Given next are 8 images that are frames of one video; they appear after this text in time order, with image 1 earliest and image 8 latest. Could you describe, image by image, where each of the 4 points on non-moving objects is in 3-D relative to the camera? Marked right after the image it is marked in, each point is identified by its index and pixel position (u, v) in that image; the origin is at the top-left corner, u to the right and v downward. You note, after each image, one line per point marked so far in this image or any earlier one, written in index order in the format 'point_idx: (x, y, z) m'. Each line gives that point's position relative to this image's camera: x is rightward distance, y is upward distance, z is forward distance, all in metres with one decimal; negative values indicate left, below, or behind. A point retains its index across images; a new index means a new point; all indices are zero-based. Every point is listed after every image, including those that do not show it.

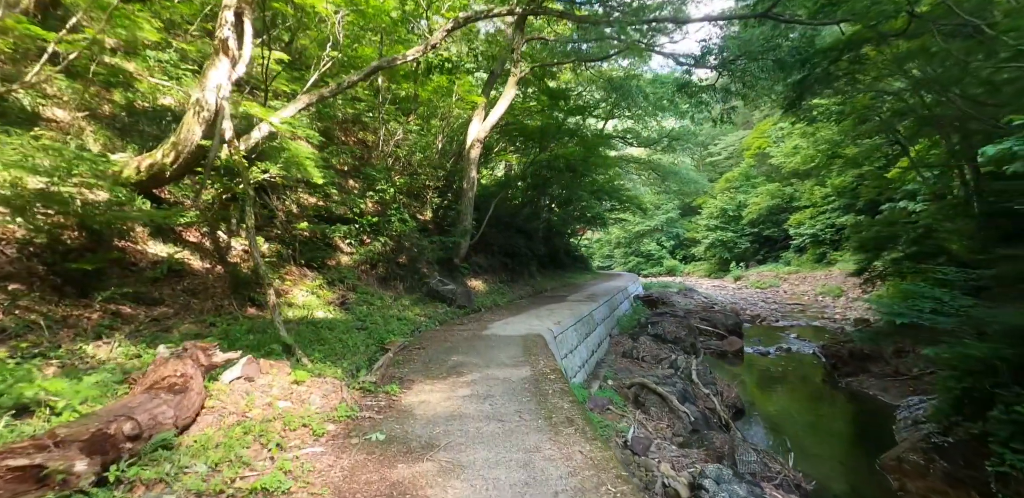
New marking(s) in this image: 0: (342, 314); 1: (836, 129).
0: (-1.9, -0.7, +5.1) m
1: (+8.8, +3.3, +12.5) m
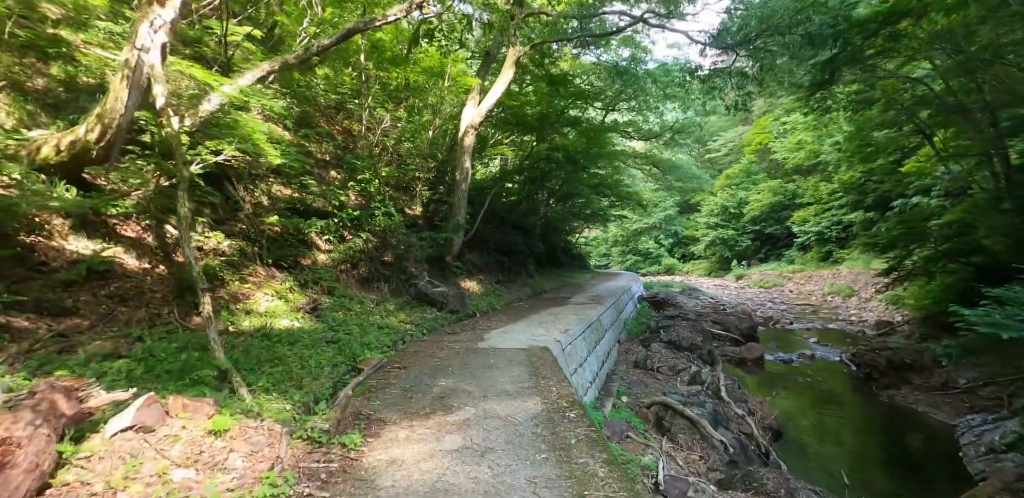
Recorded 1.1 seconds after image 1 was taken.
0: (-1.9, -0.7, +4.4) m
1: (+8.7, +3.3, +11.8) m
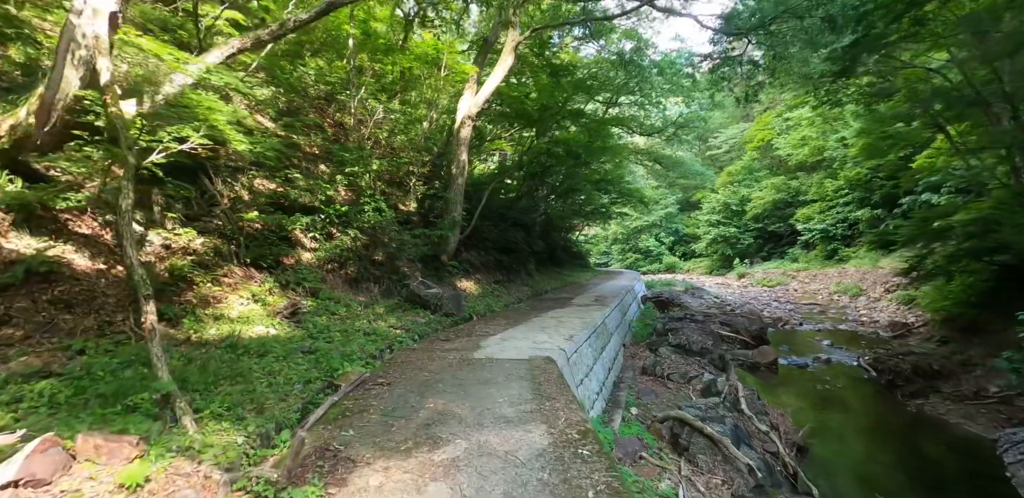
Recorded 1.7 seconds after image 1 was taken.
0: (-1.9, -0.7, +3.9) m
1: (+8.6, +3.4, +11.4) m
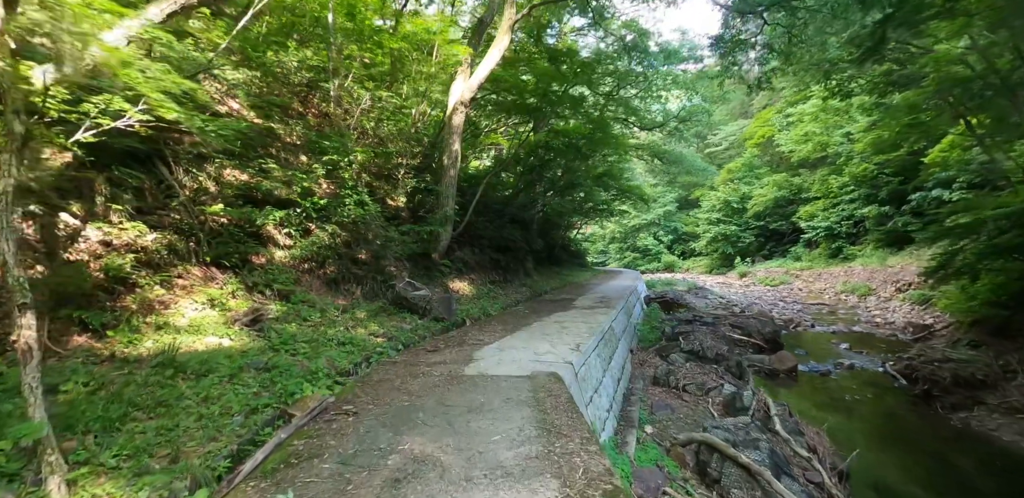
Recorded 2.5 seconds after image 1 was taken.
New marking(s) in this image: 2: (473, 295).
0: (-1.9, -0.7, +3.4) m
1: (+8.5, +3.4, +10.9) m
2: (-0.6, -0.7, +6.9) m
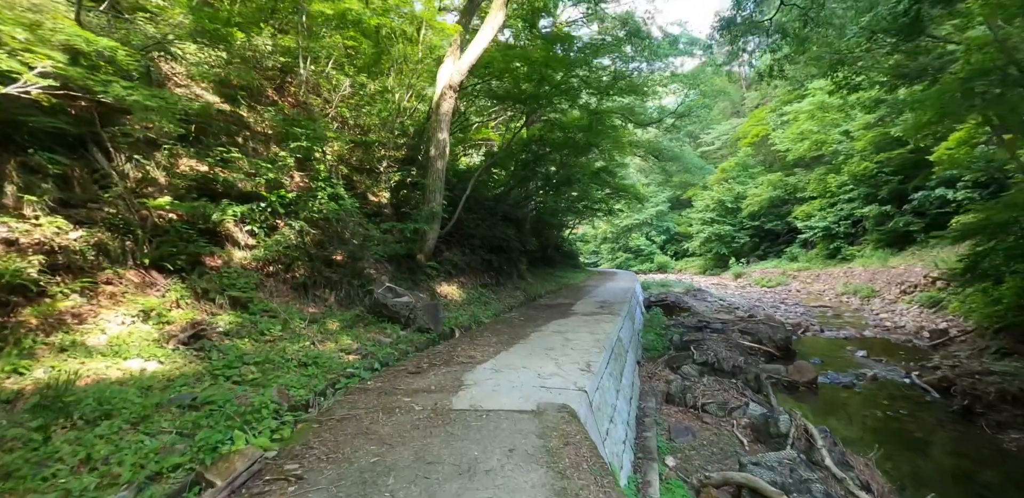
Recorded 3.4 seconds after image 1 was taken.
0: (-1.9, -0.7, +2.7) m
1: (+8.4, +3.4, +10.5) m
2: (-0.7, -0.7, +6.3) m
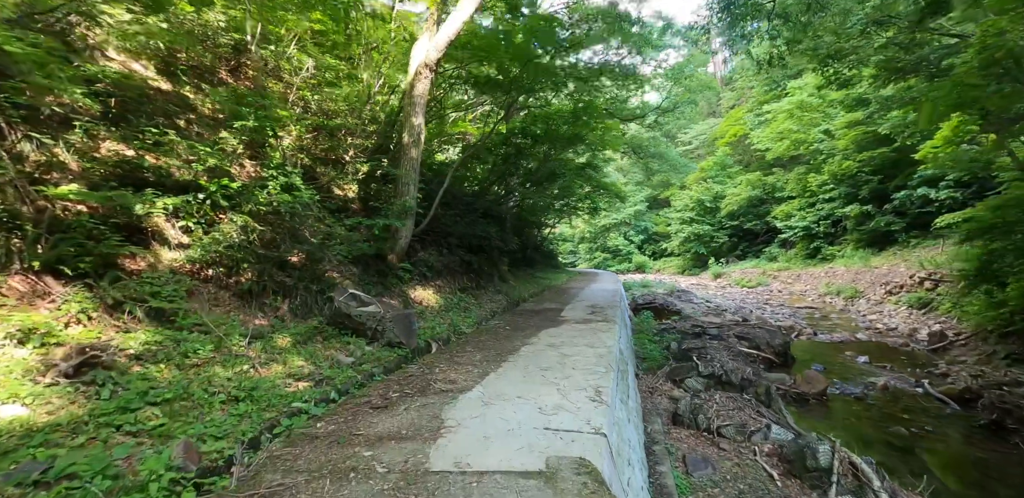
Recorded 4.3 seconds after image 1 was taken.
0: (-2.0, -0.7, +2.0) m
1: (+7.9, +3.4, +10.3) m
2: (-0.9, -0.7, +5.6) m
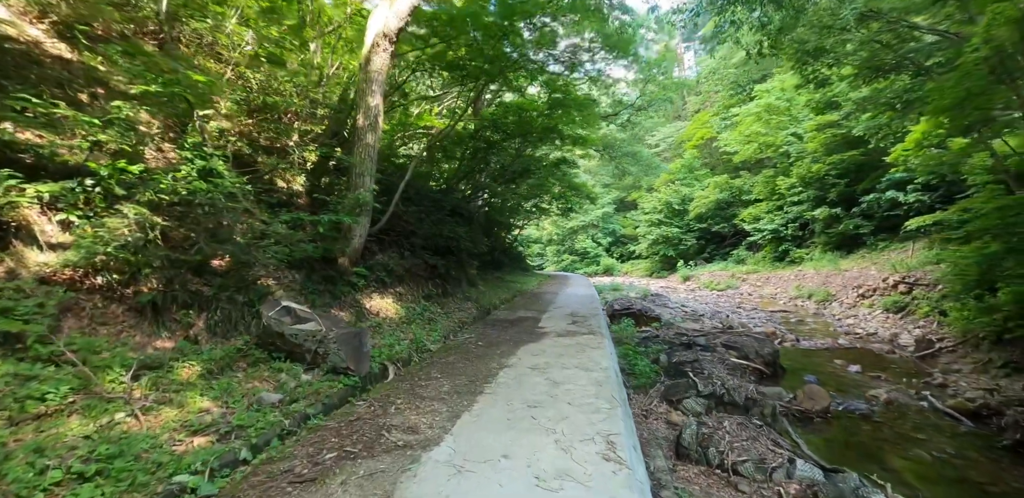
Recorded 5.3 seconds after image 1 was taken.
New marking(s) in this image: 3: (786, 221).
0: (-2.0, -0.7, +1.1) m
1: (+7.3, +3.4, +10.2) m
2: (-1.2, -0.7, +4.9) m
3: (+9.8, +1.0, +16.3) m
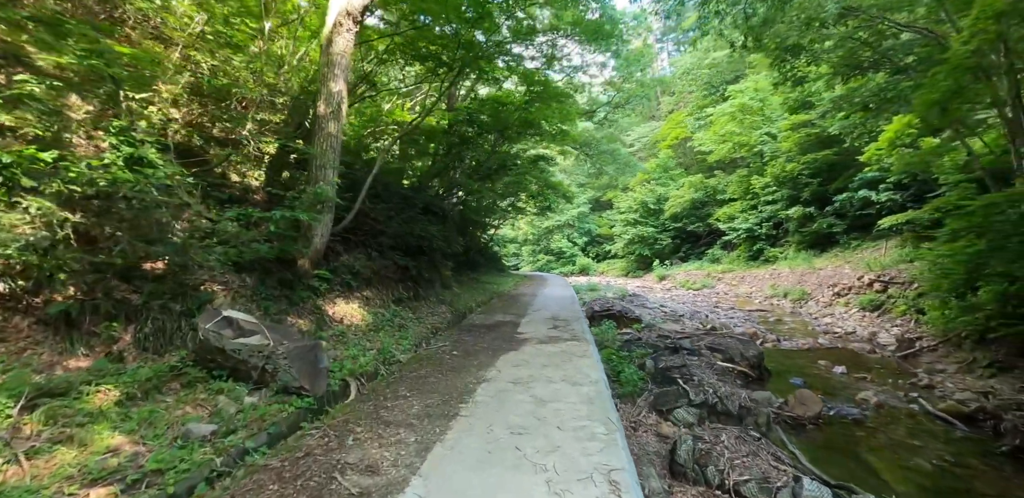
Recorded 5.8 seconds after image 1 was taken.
0: (-2.0, -0.7, +0.7) m
1: (+6.7, +3.4, +10.2) m
2: (-1.4, -0.7, +4.4) m
3: (+9.0, +1.1, +16.5) m
